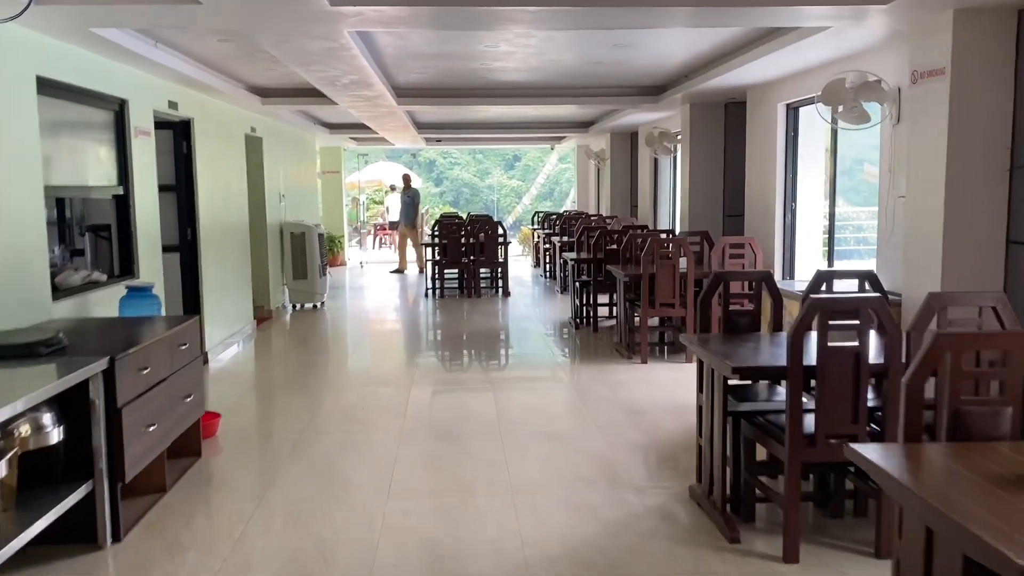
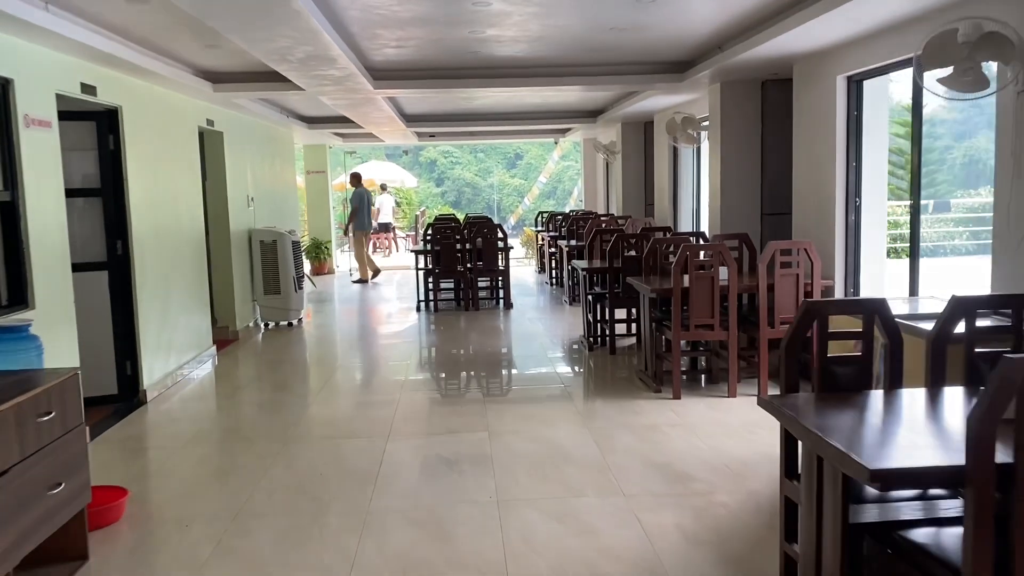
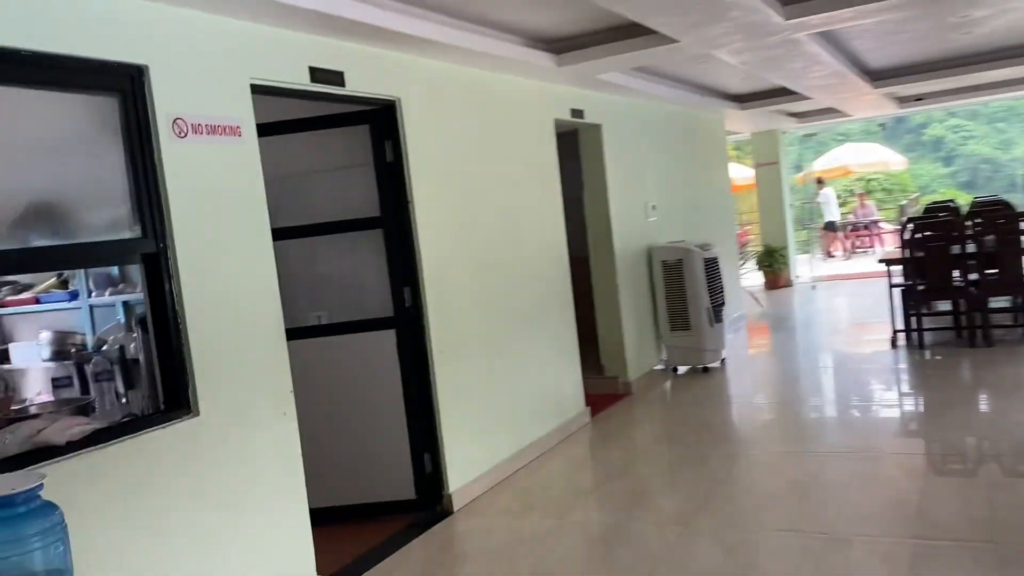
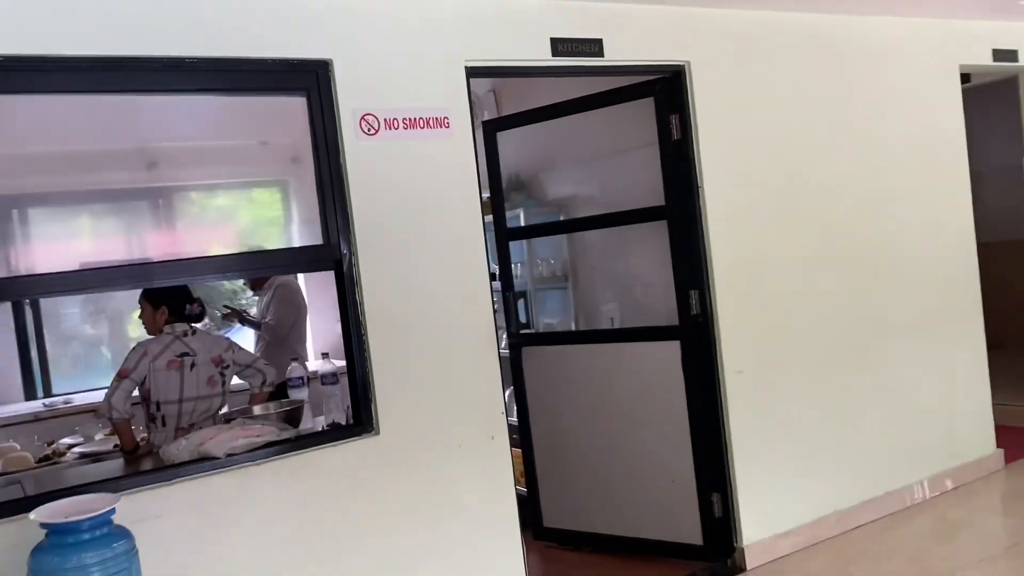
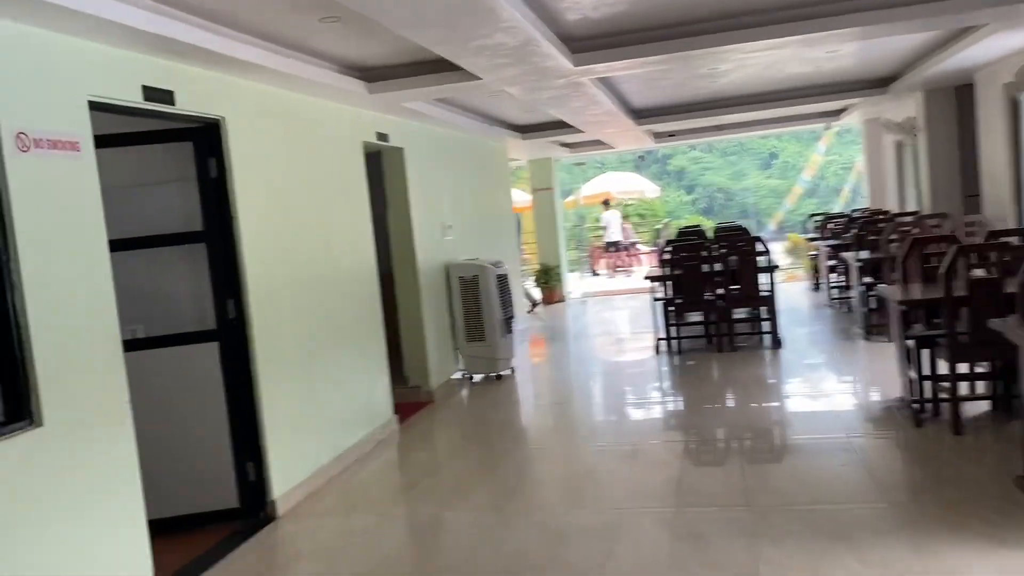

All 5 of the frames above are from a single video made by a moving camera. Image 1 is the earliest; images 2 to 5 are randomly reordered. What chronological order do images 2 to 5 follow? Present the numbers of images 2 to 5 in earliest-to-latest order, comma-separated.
2, 5, 3, 4
